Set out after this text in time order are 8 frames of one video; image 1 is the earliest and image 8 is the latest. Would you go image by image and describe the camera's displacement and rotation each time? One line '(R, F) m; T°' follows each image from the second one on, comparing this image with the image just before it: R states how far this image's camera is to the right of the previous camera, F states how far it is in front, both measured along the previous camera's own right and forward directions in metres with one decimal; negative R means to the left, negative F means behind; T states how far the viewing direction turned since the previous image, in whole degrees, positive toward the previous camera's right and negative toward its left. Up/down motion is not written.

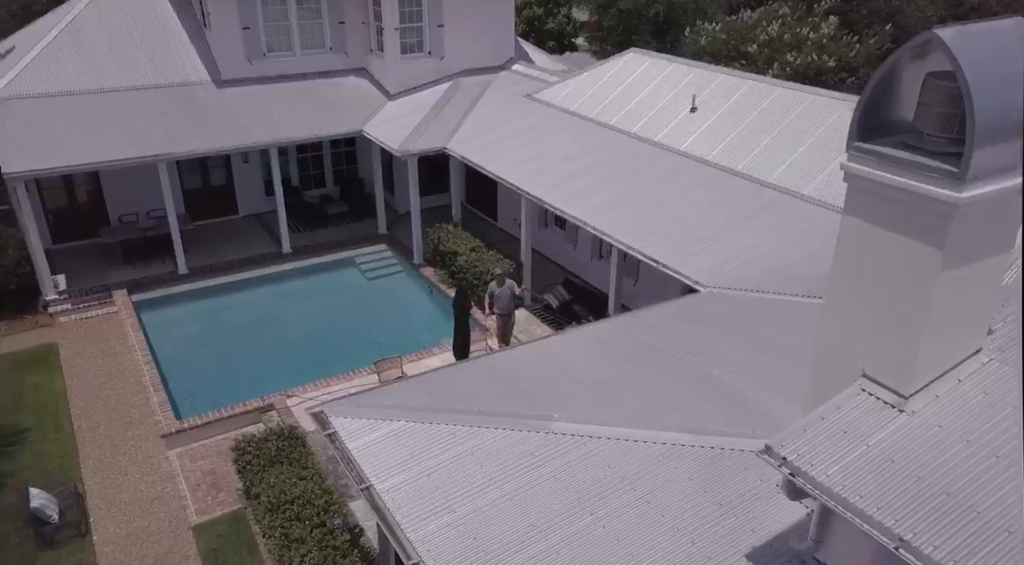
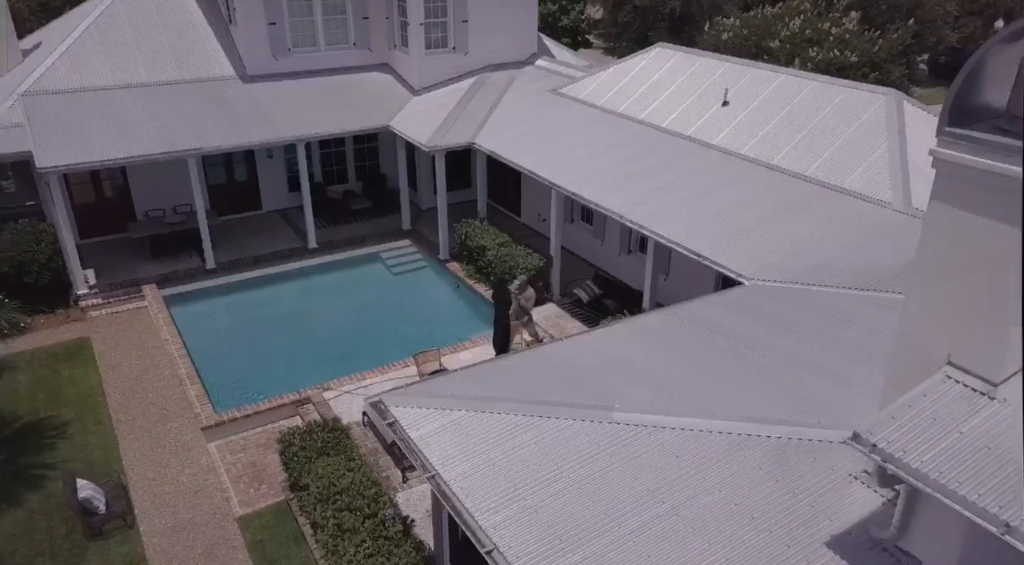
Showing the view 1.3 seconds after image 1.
(-0.6, 0.0) m; 0°
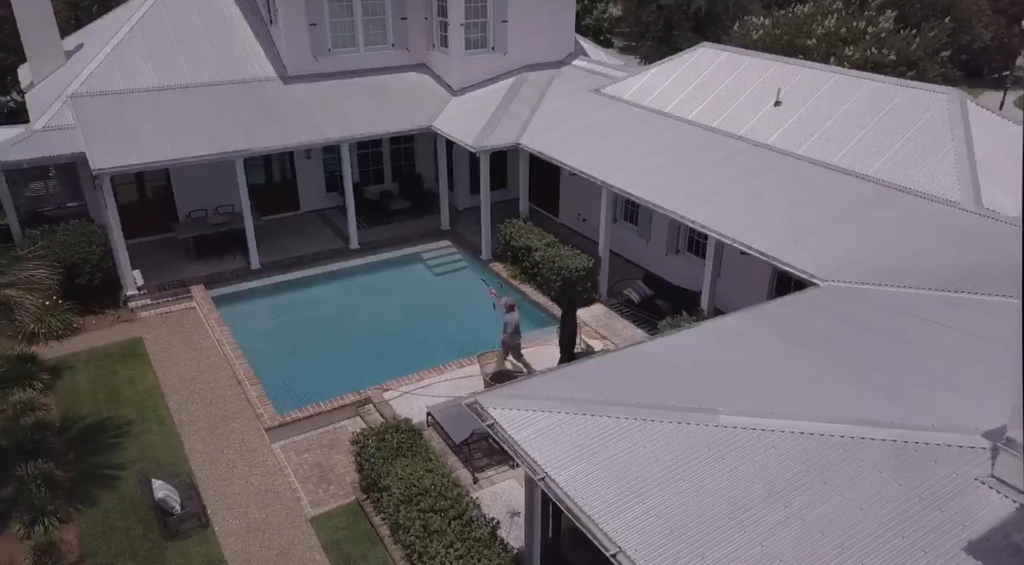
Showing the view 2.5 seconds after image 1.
(-1.0, 0.0) m; -1°
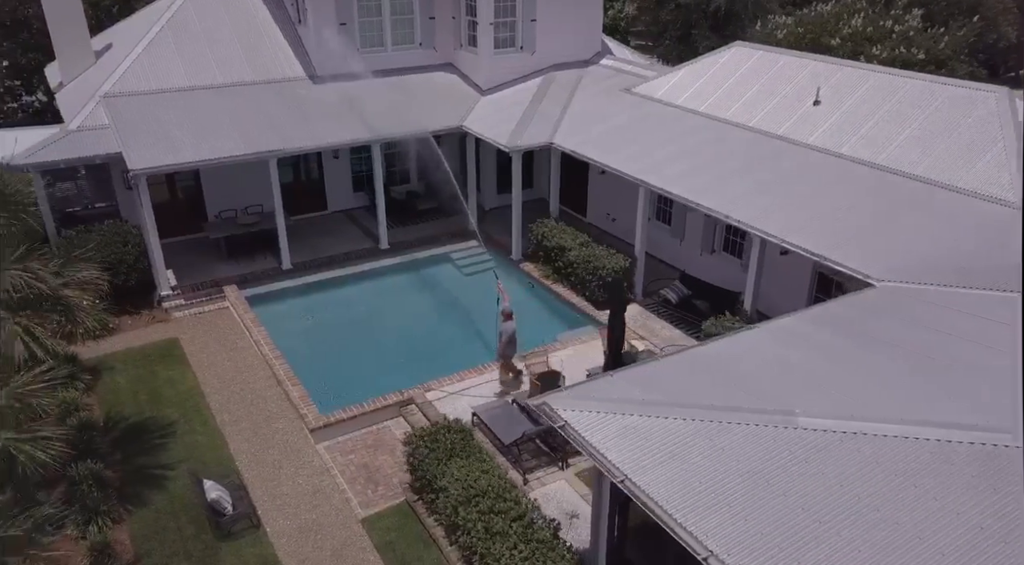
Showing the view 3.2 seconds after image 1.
(-0.7, +0.1) m; 0°
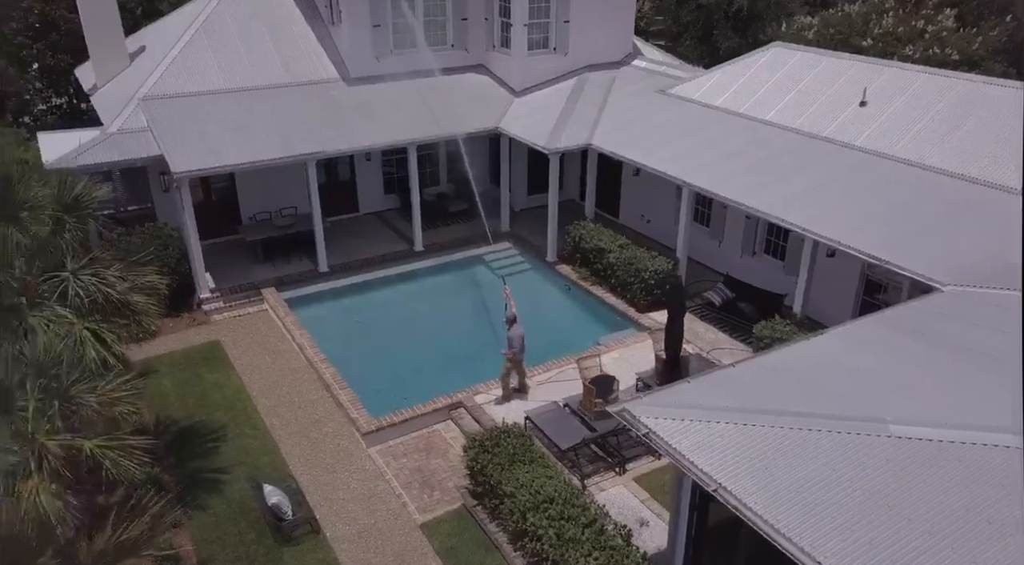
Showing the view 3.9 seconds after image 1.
(-0.8, +0.1) m; -1°
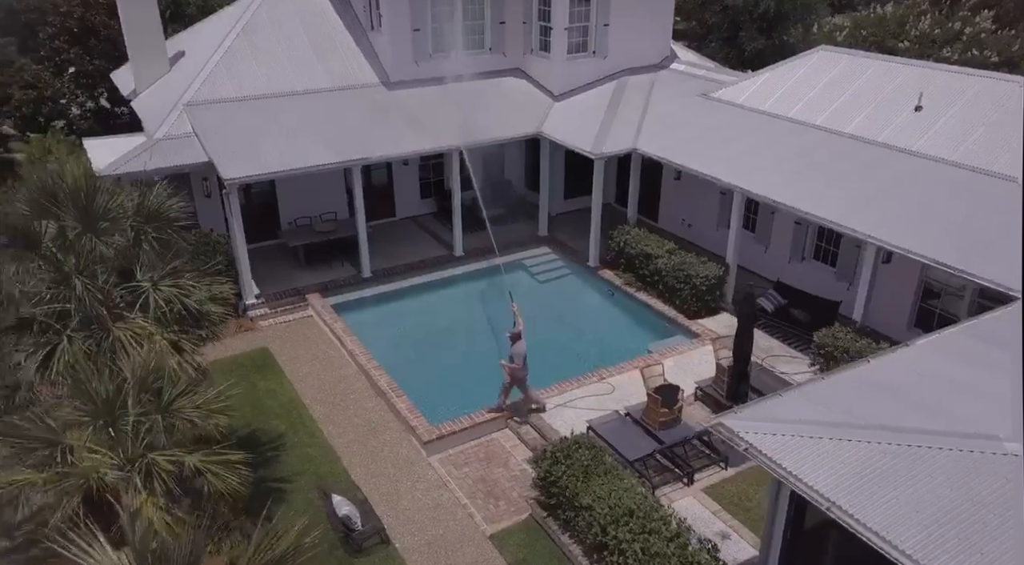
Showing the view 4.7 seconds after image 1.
(-0.9, +0.1) m; -1°
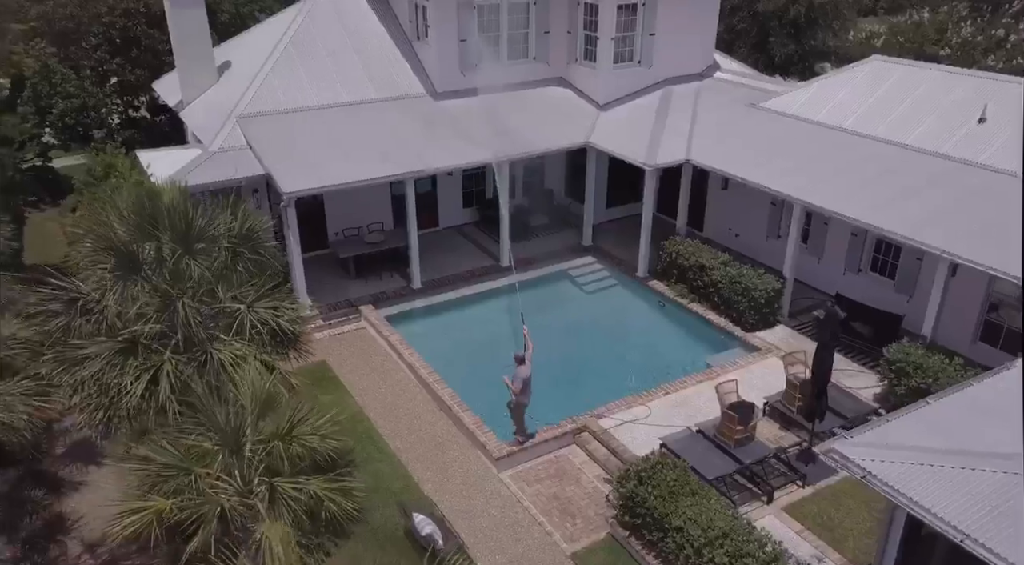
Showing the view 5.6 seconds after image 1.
(-1.1, 0.0) m; -1°
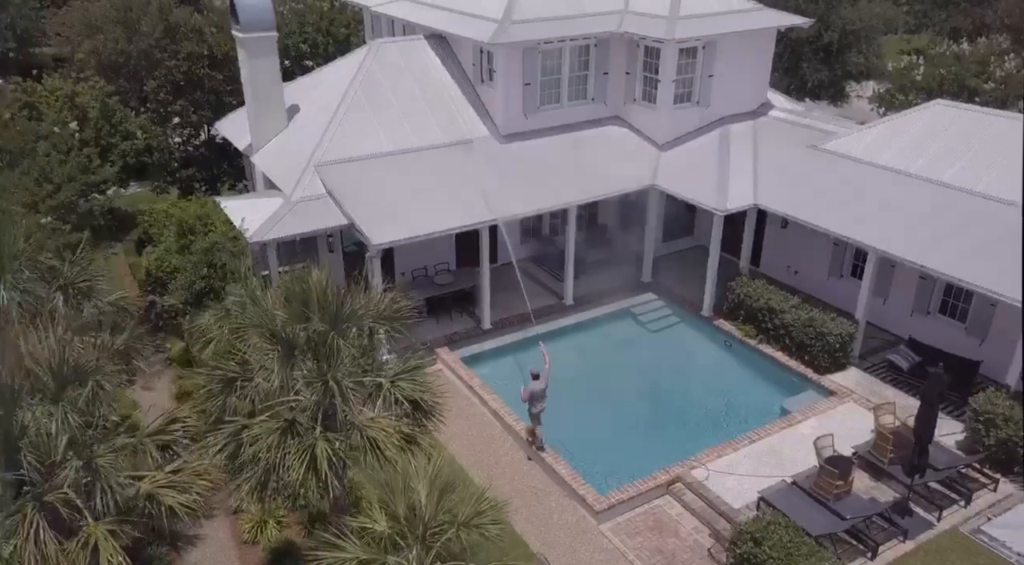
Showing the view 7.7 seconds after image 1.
(-1.6, -0.5) m; -1°
